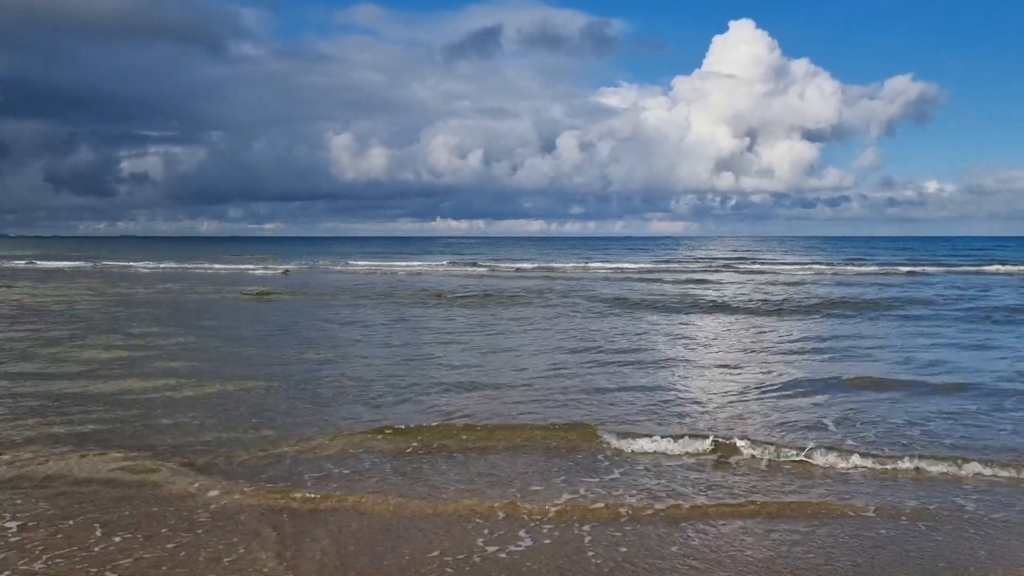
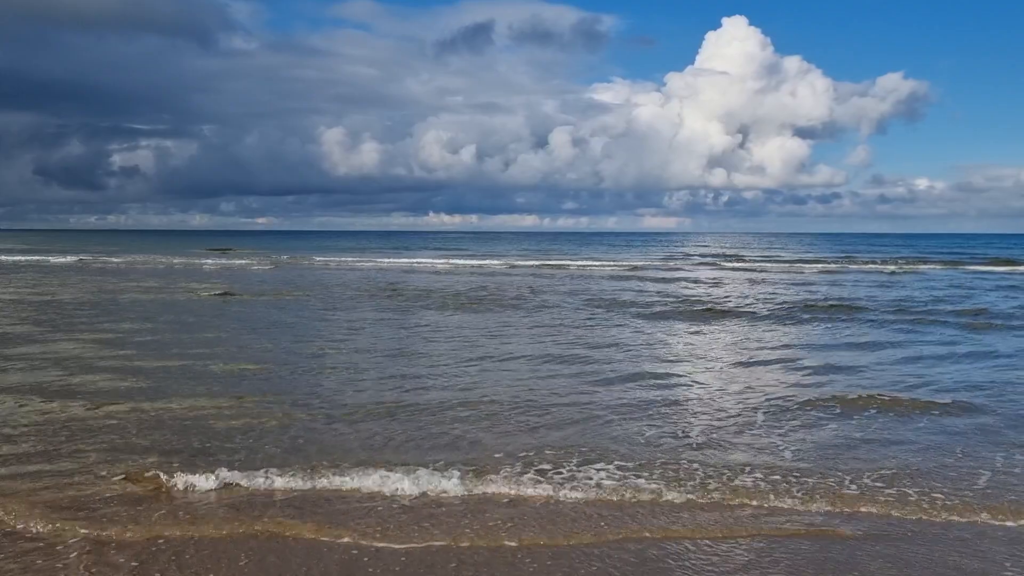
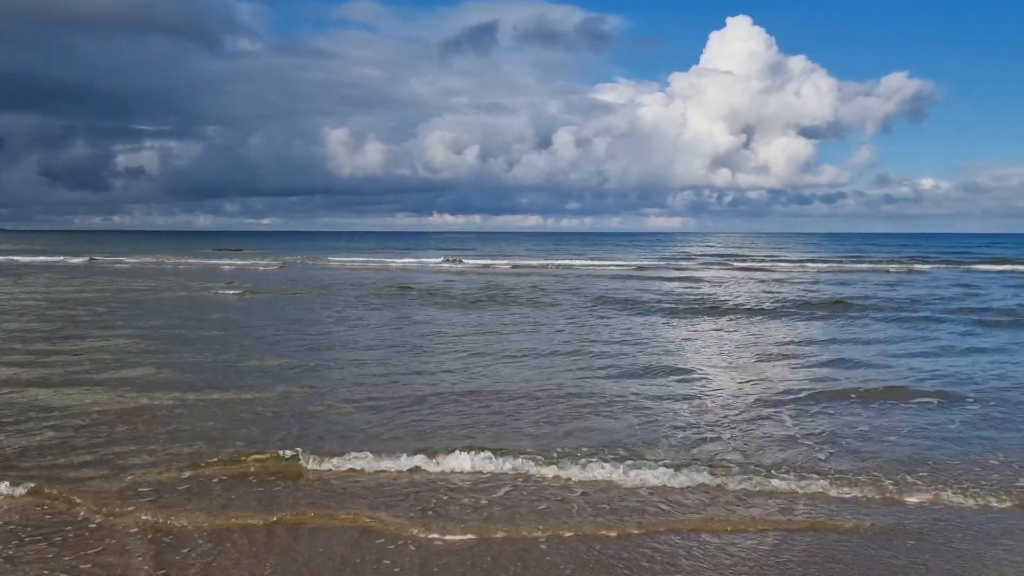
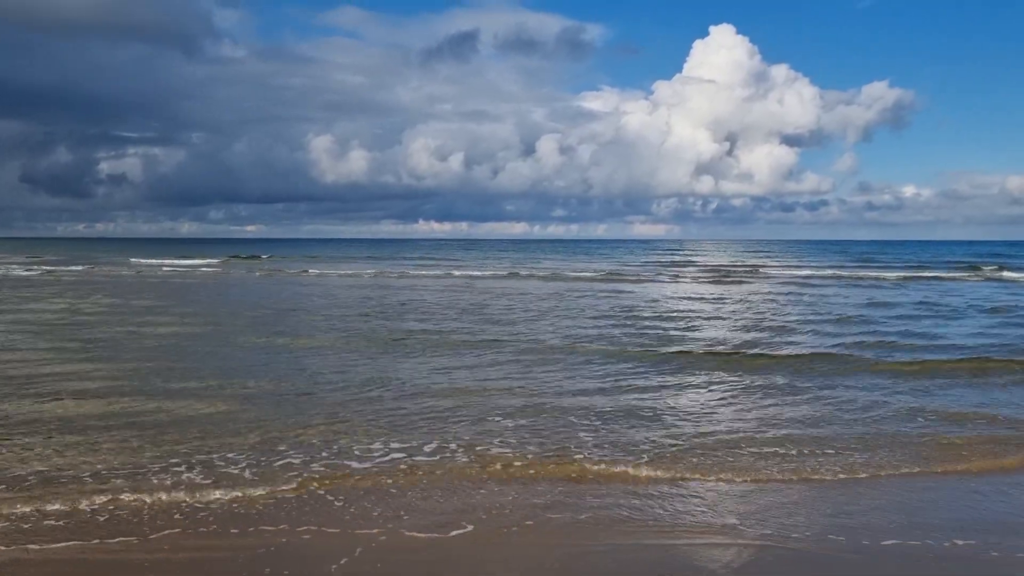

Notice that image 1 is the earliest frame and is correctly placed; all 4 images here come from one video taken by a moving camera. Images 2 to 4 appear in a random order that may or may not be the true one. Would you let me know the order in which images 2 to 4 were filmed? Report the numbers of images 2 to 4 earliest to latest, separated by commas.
3, 2, 4
